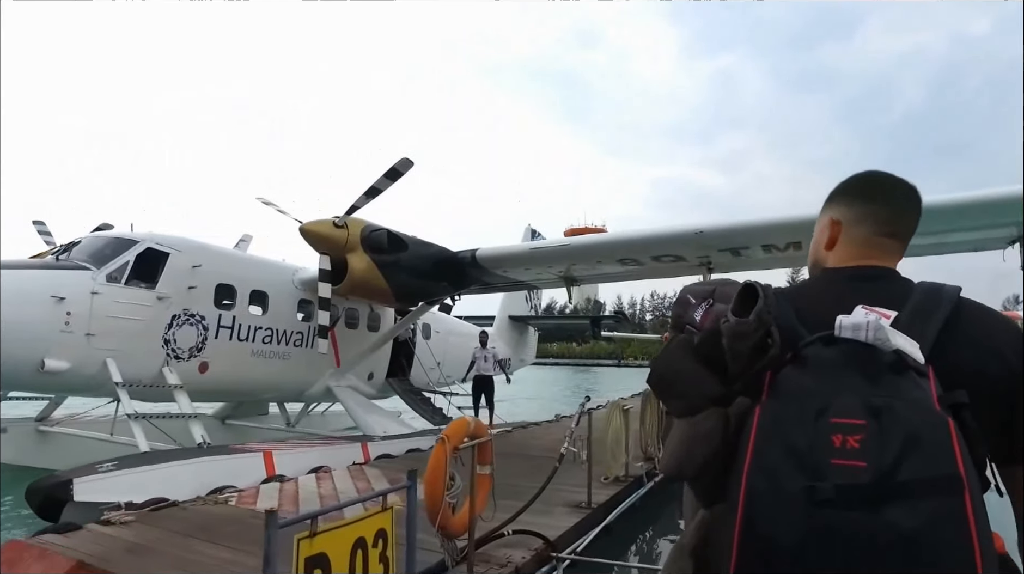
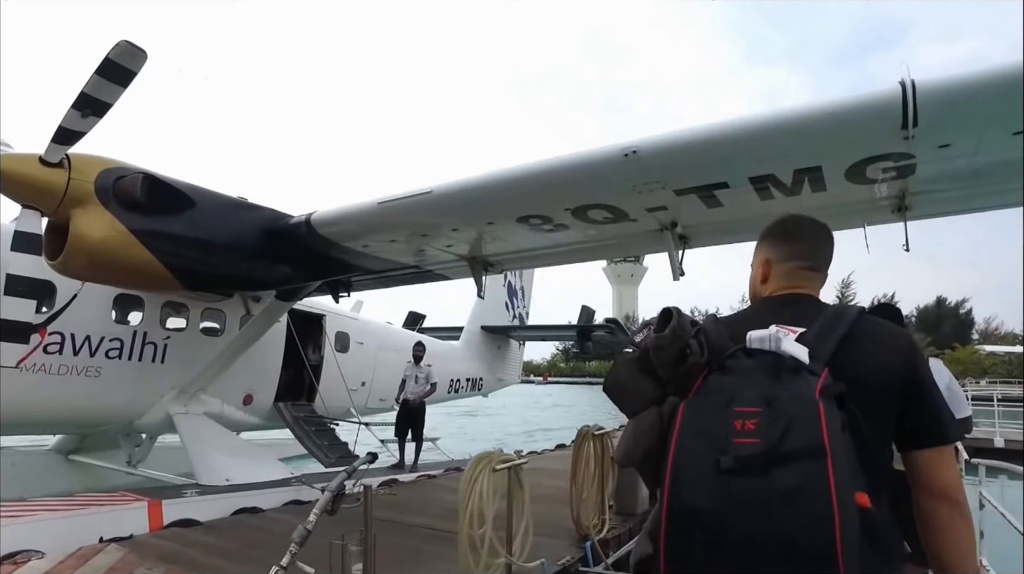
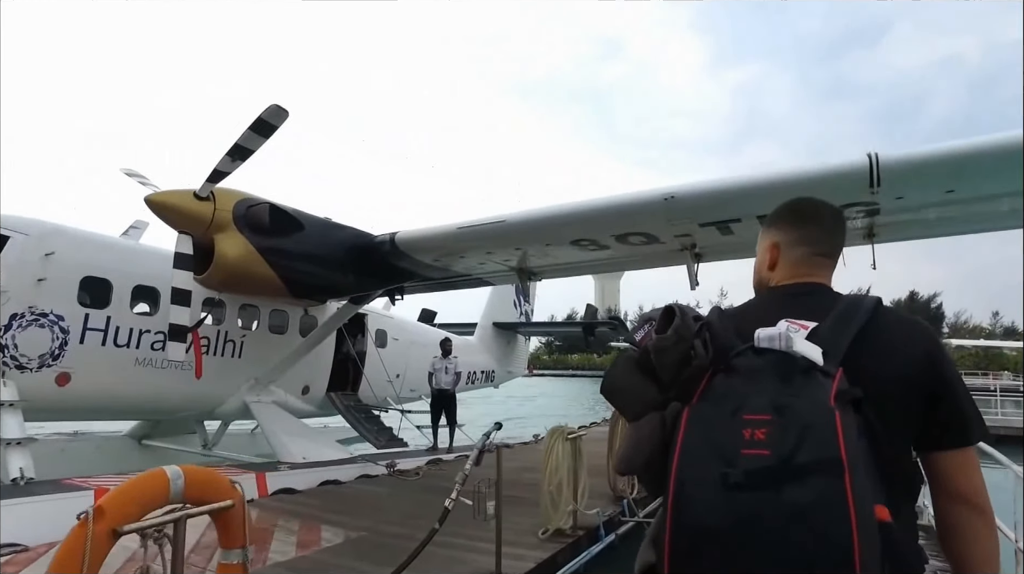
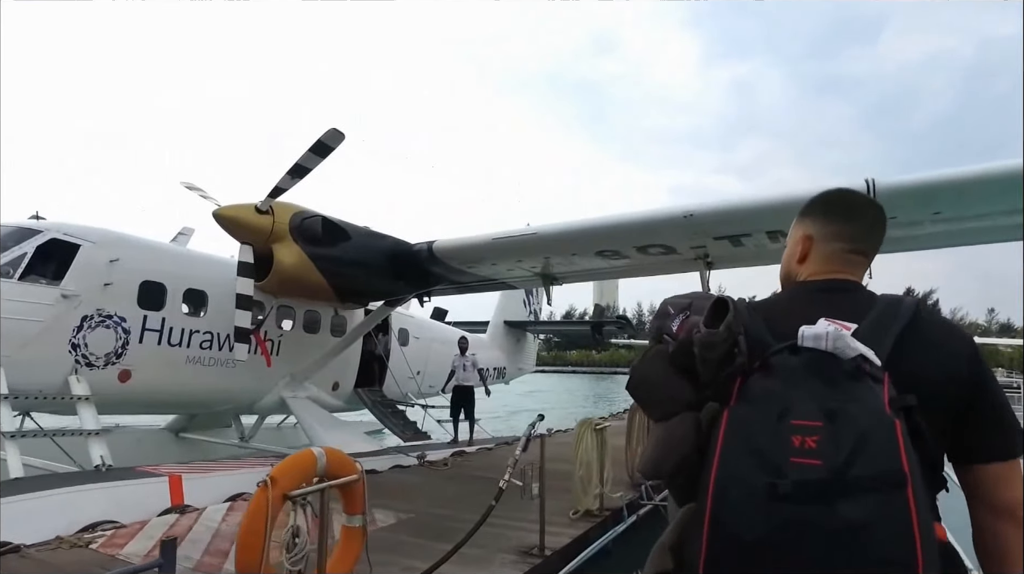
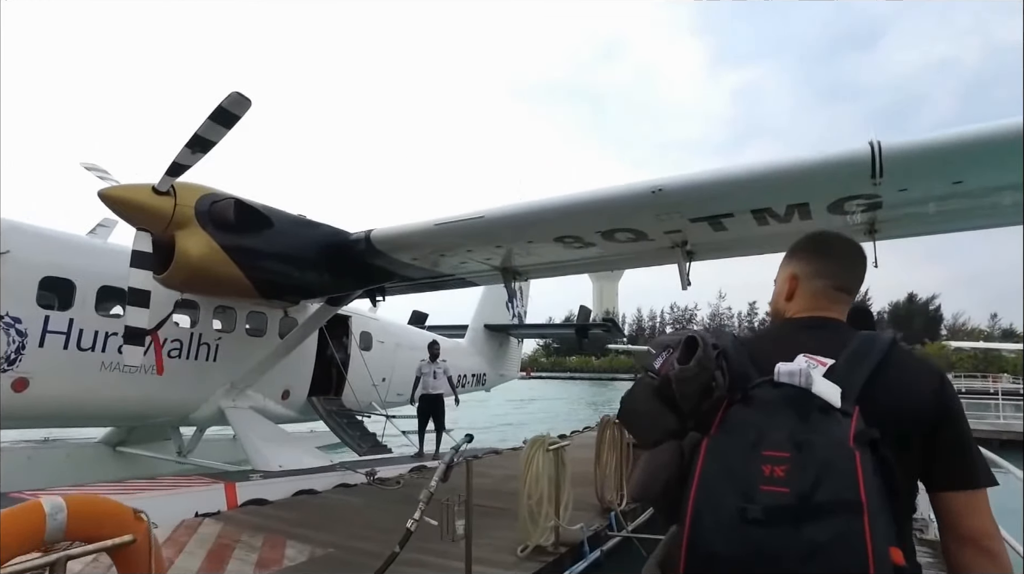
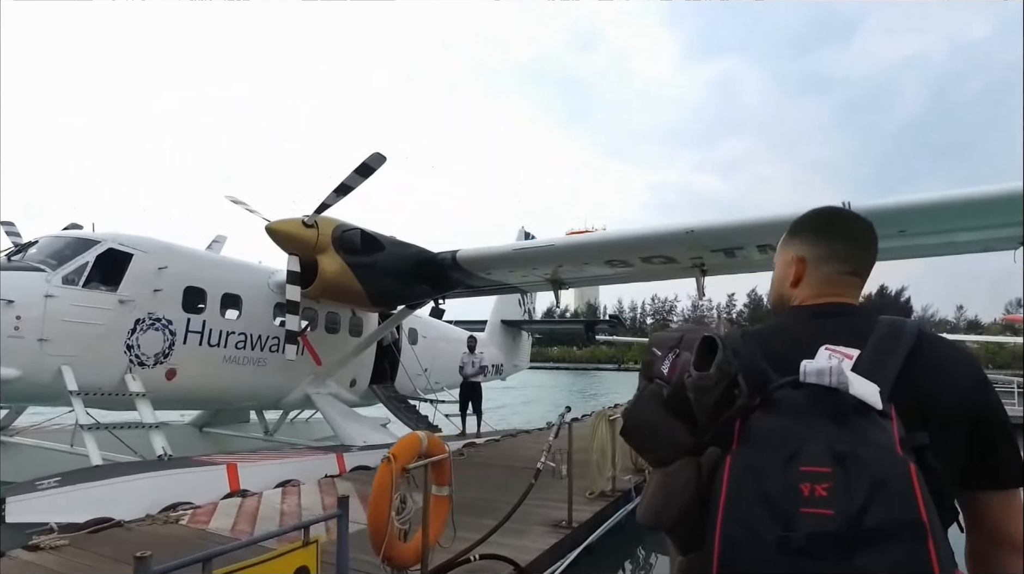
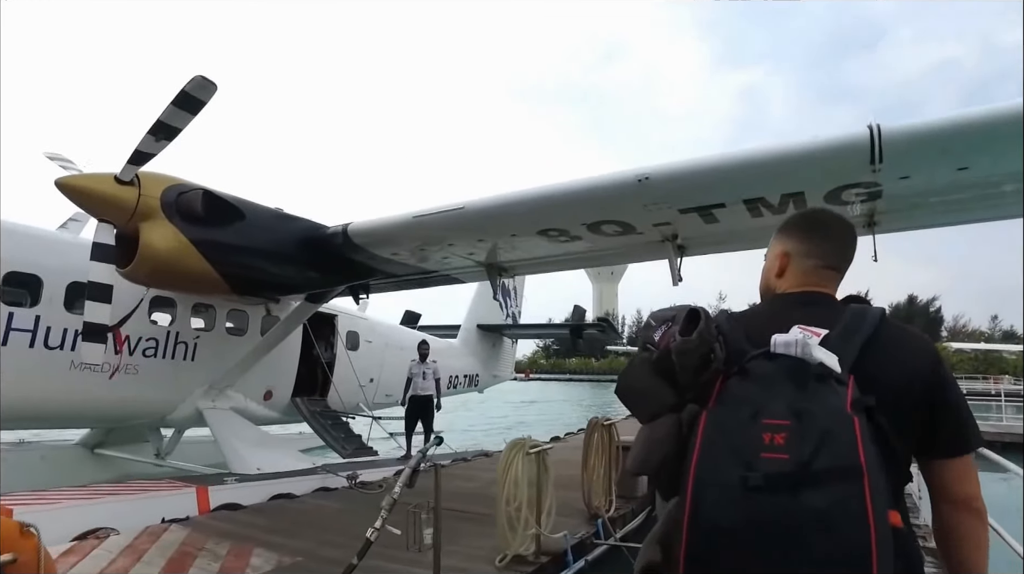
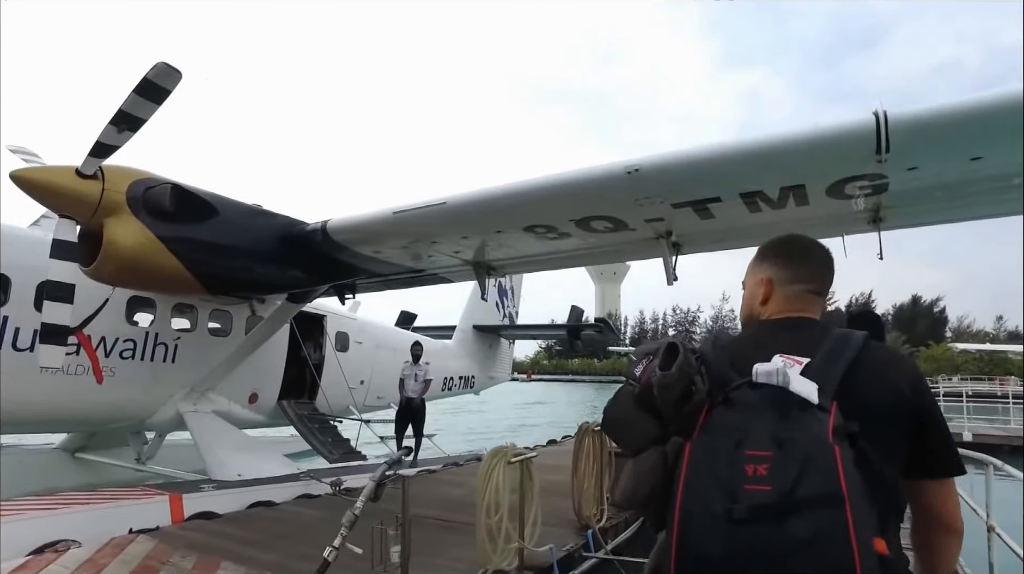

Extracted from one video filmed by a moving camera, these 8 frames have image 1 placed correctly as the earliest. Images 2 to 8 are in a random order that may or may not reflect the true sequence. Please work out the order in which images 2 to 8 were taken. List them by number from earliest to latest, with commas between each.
6, 4, 3, 5, 7, 8, 2
